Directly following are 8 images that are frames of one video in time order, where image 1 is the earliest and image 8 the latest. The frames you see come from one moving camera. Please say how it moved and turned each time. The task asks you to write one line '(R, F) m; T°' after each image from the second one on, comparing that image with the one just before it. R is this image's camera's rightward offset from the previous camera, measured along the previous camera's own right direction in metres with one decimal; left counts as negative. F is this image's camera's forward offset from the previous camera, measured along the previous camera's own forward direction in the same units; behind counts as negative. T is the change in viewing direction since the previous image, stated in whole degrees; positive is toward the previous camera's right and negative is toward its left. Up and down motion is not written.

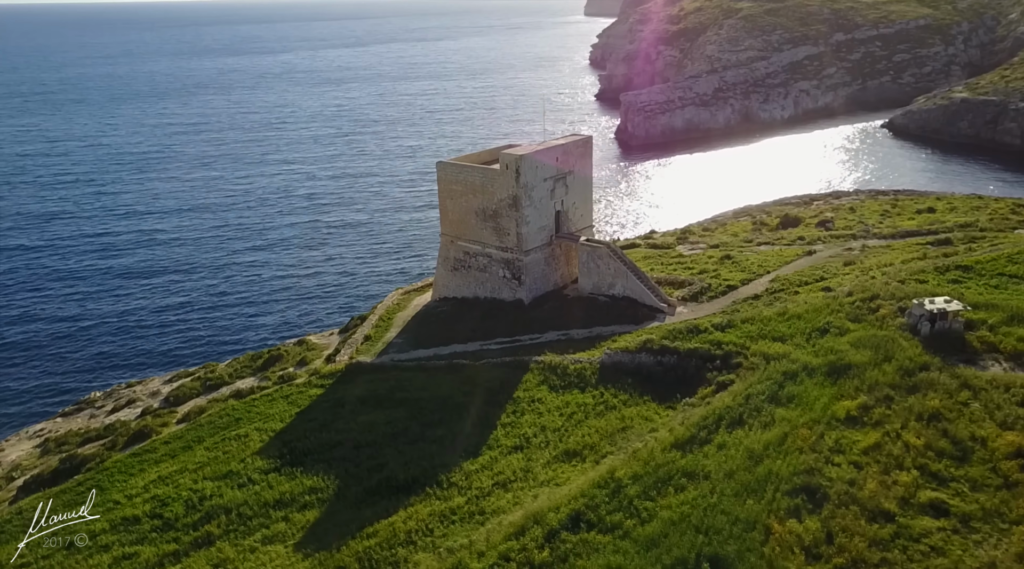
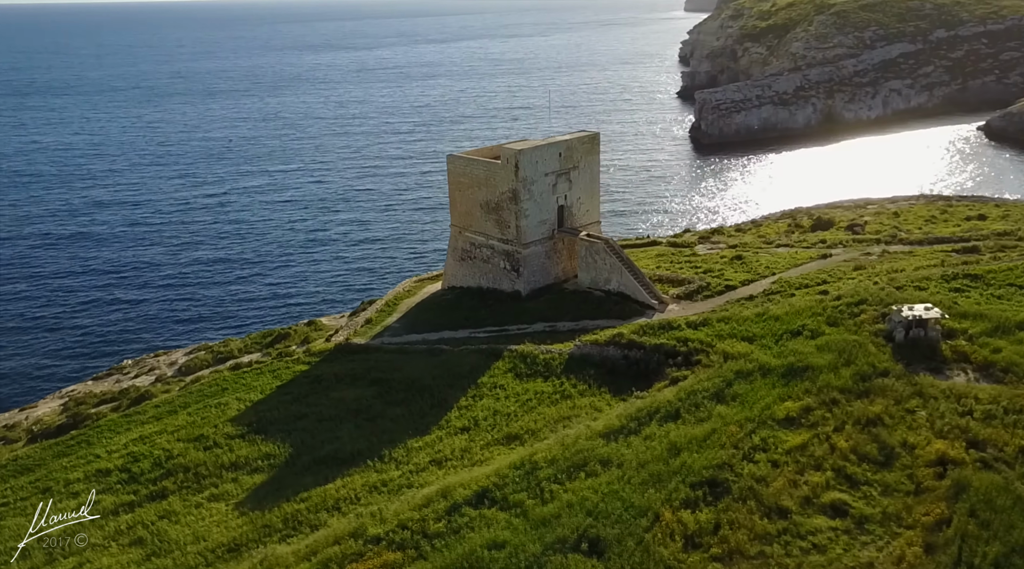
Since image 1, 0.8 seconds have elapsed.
(+3.9, -0.8) m; -7°
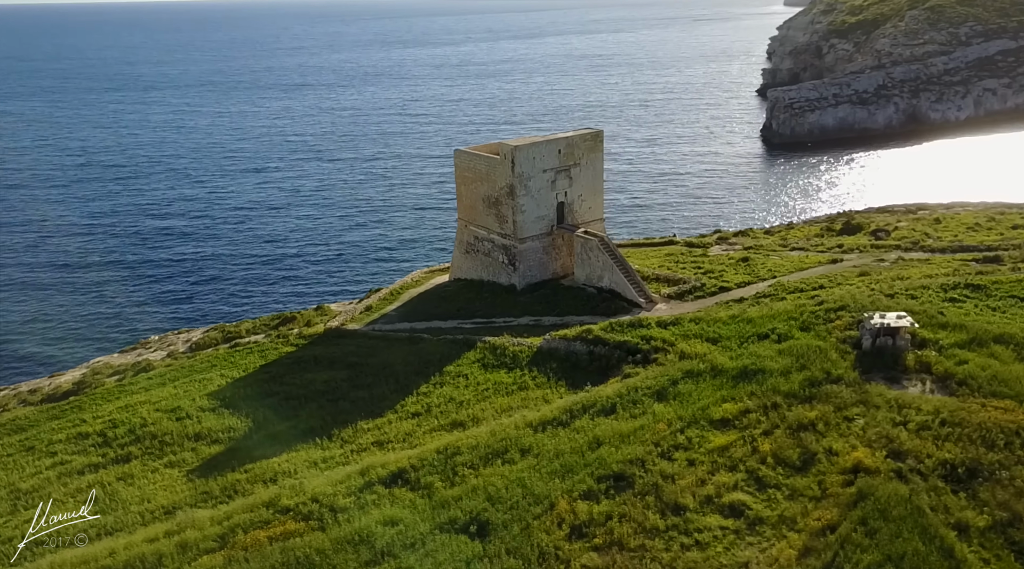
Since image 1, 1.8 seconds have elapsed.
(+3.9, -0.6) m; -6°
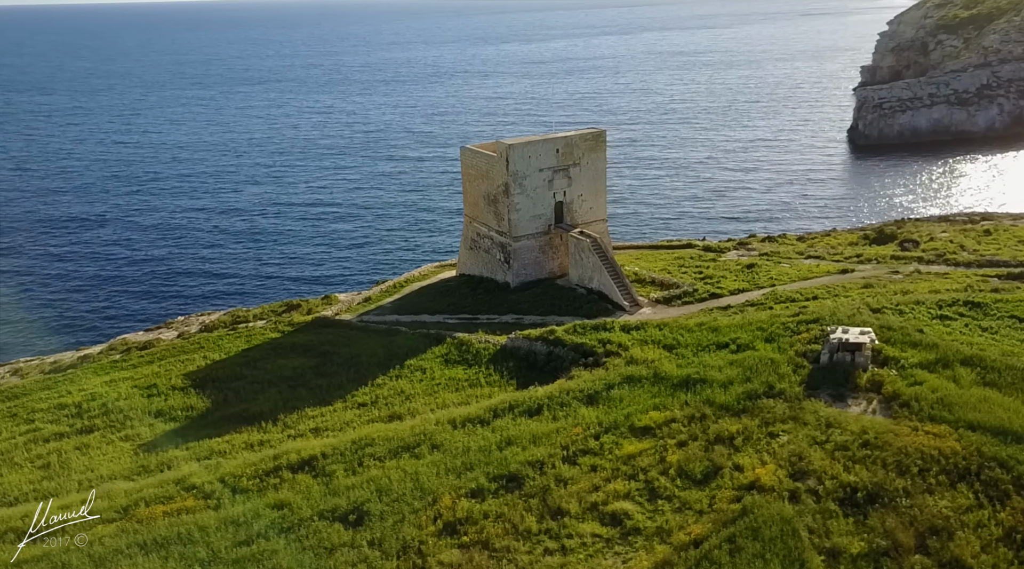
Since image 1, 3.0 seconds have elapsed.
(+4.6, 0.0) m; -7°
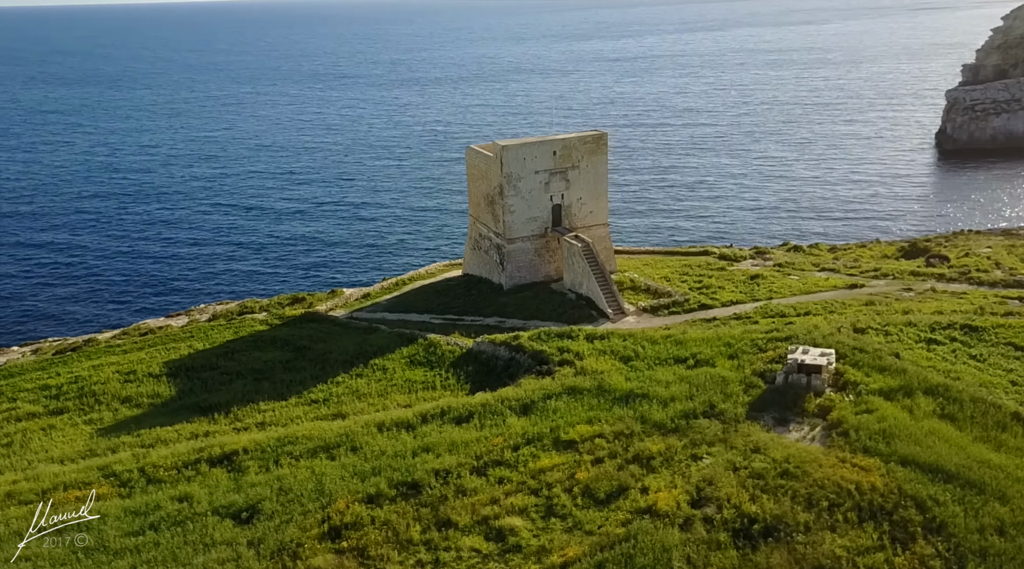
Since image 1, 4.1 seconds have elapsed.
(+4.2, +0.5) m; -7°
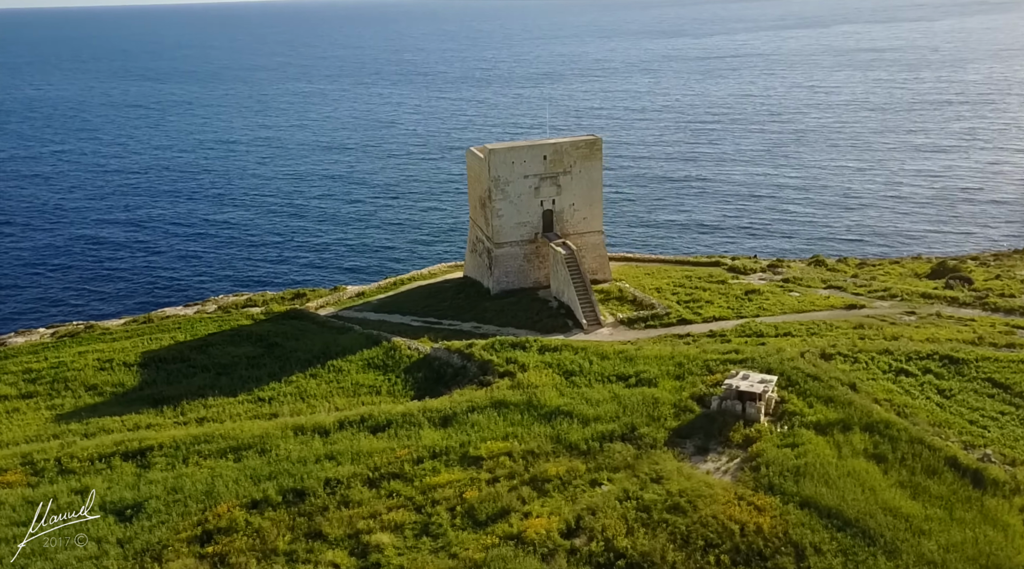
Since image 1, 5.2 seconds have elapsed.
(+4.5, +0.8) m; -7°
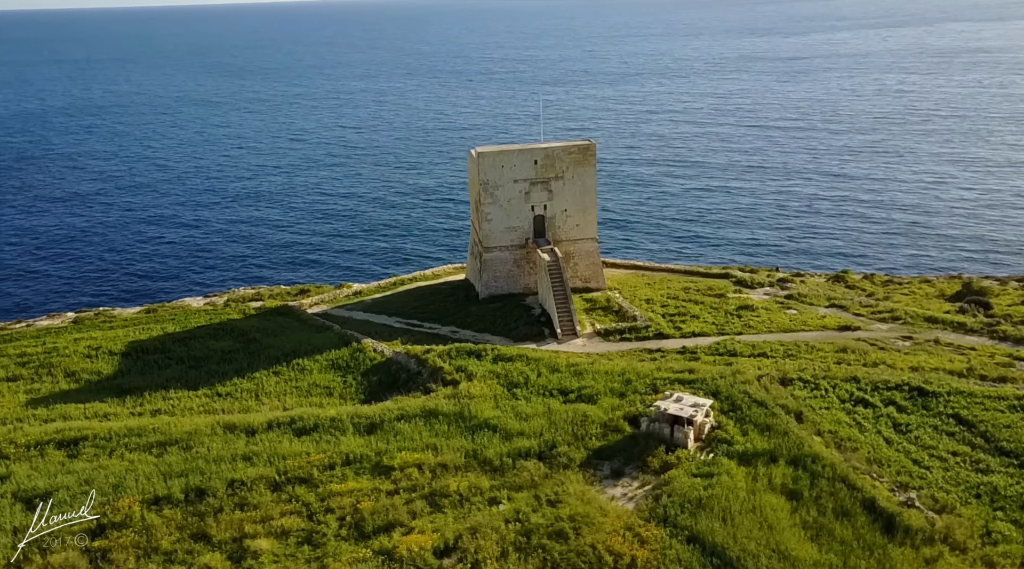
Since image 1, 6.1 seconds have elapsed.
(+4.1, +0.7) m; -6°
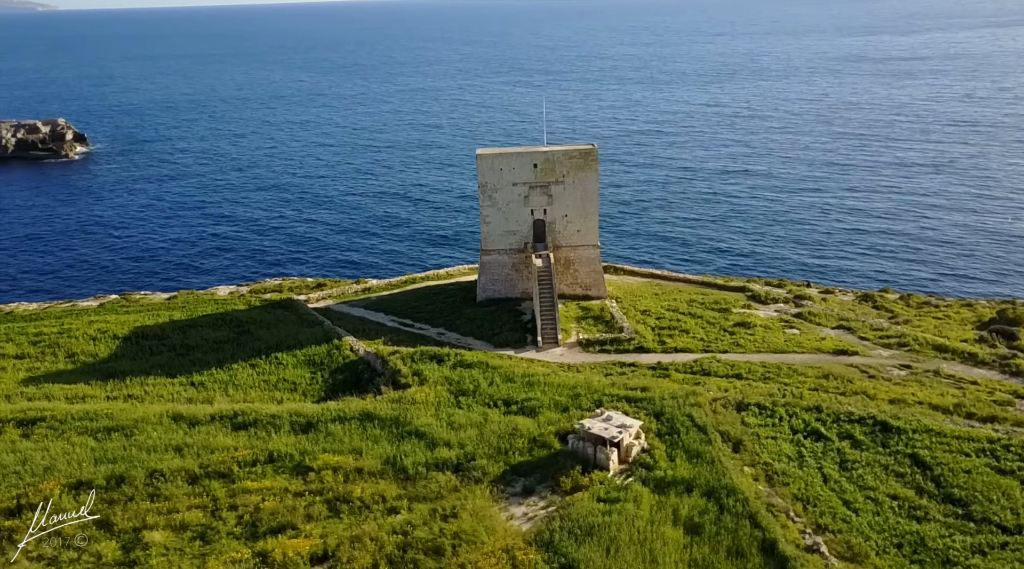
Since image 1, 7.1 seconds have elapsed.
(+4.2, +0.7) m; -7°
